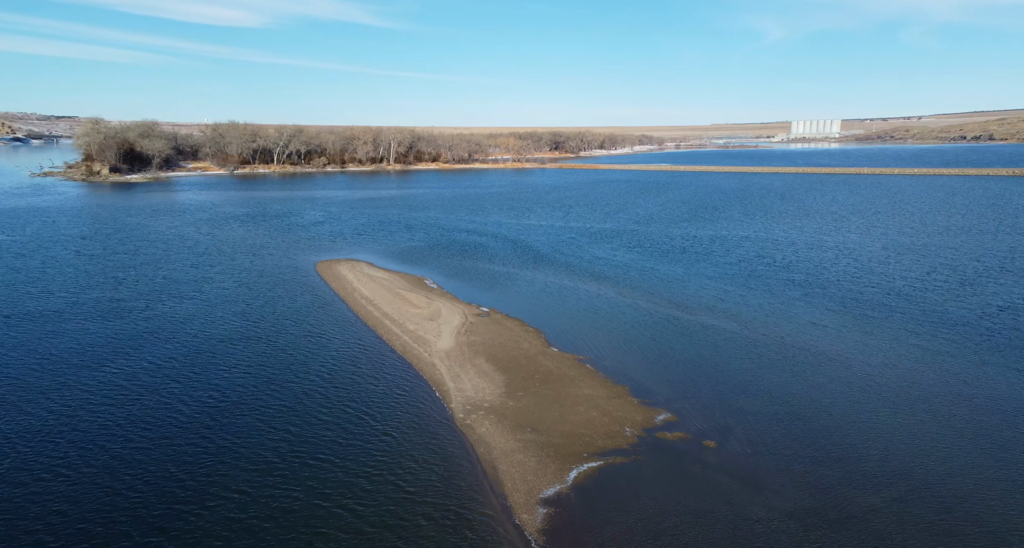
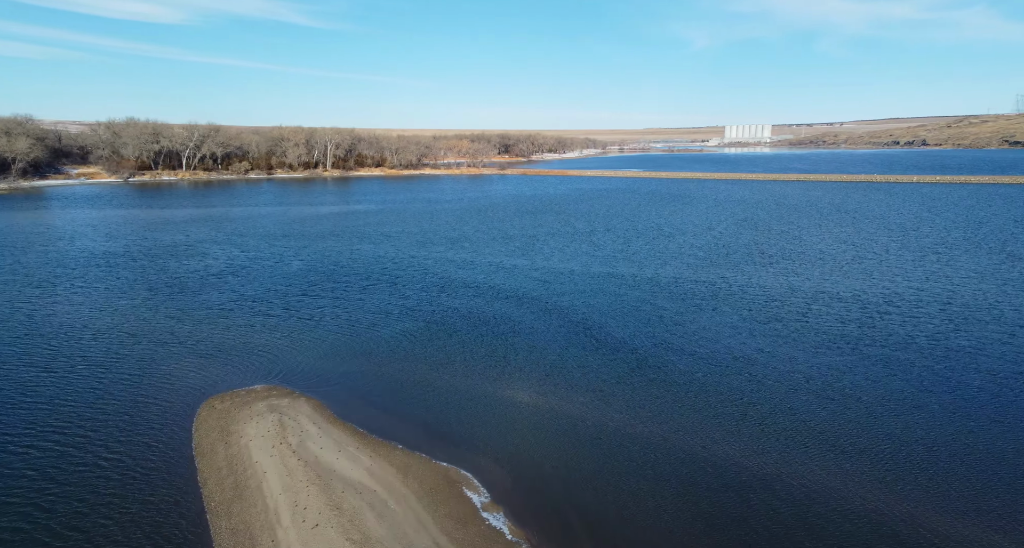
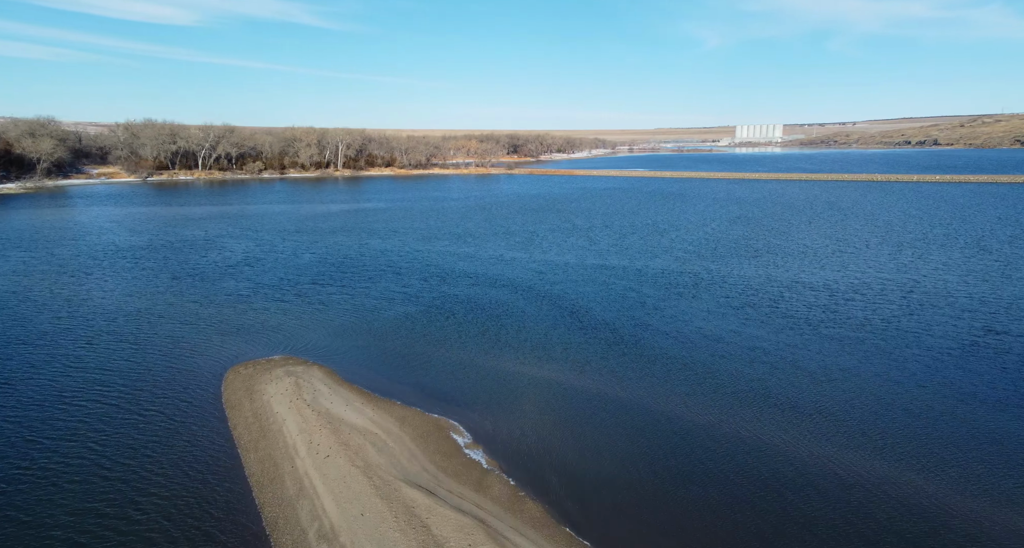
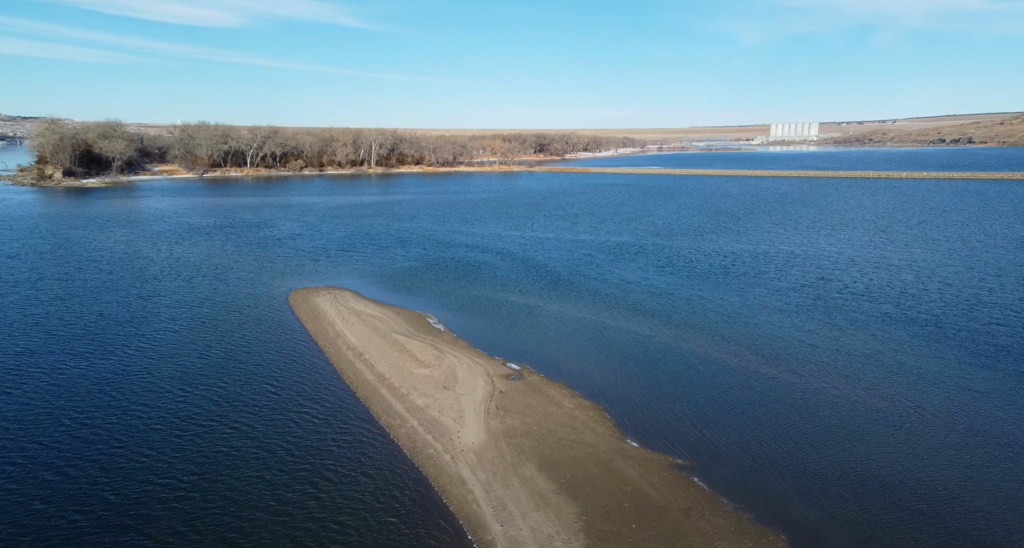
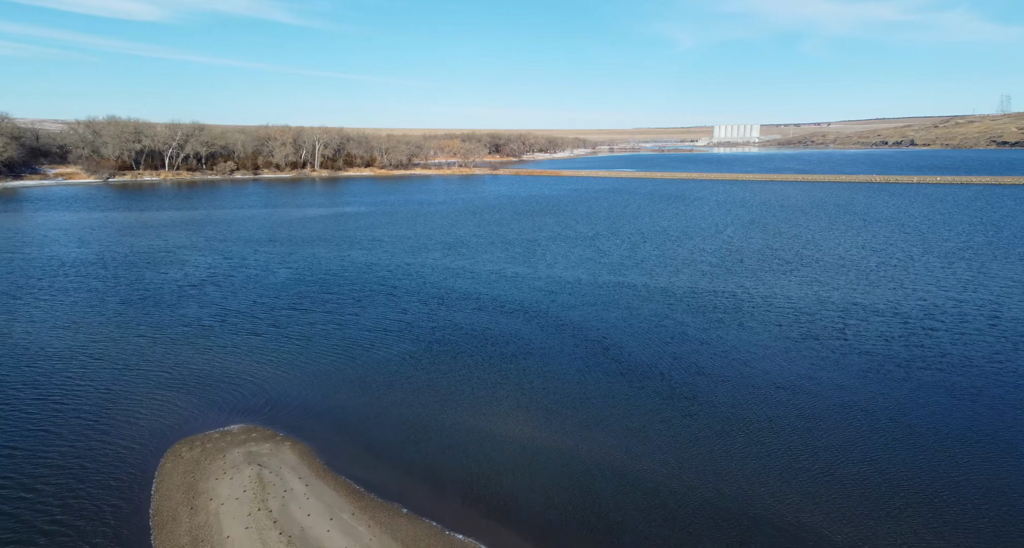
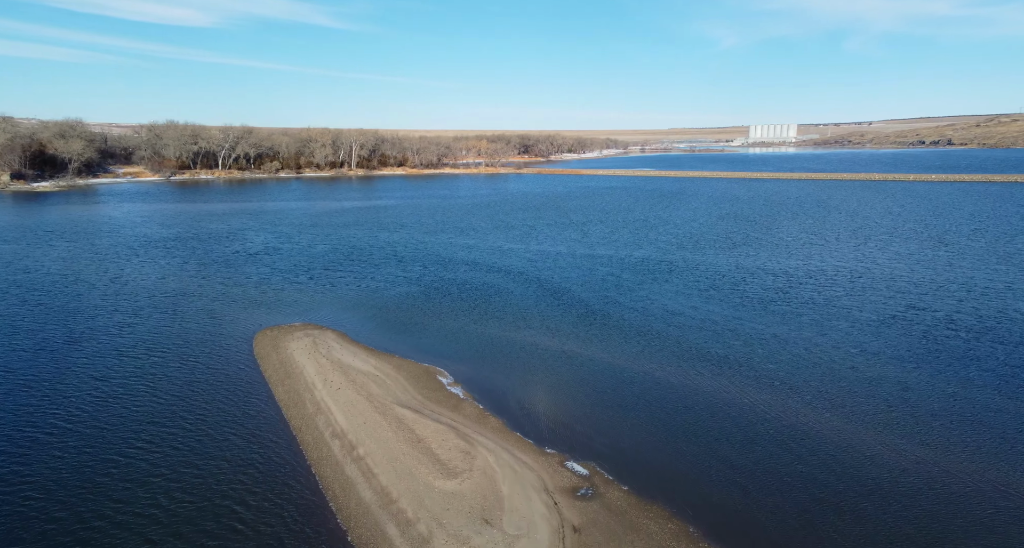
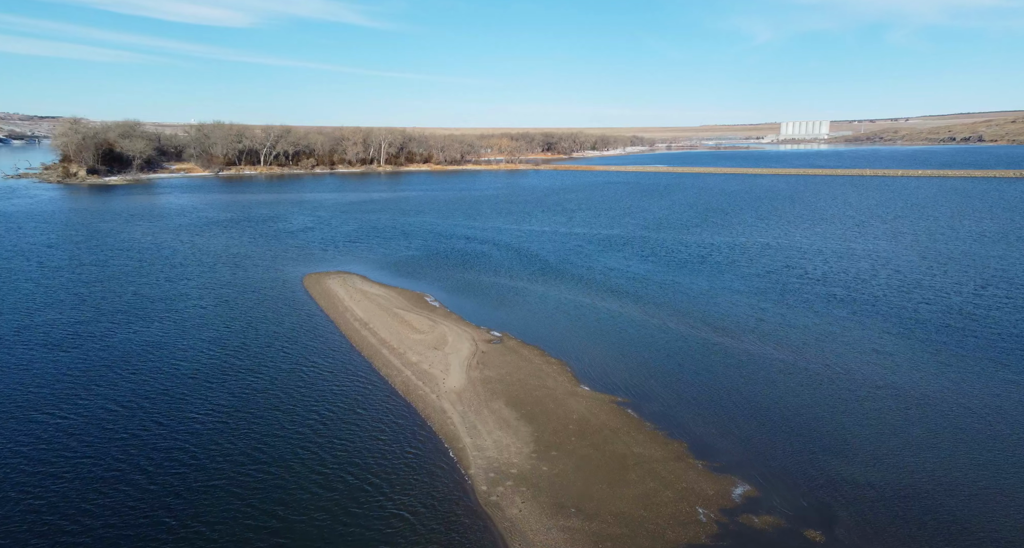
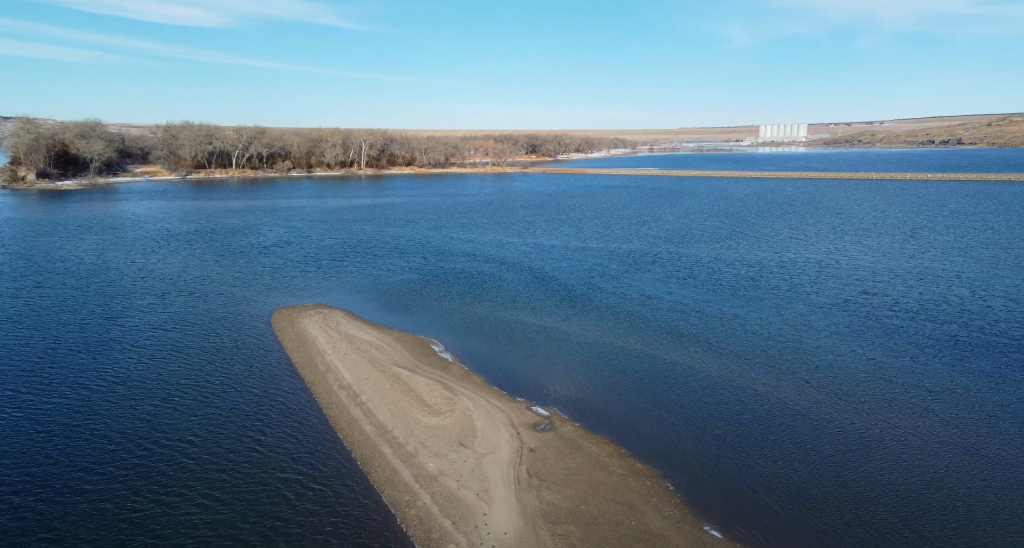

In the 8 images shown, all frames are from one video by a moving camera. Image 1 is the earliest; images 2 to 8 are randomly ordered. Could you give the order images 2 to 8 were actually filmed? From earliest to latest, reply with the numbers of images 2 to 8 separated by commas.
7, 4, 8, 6, 3, 2, 5
